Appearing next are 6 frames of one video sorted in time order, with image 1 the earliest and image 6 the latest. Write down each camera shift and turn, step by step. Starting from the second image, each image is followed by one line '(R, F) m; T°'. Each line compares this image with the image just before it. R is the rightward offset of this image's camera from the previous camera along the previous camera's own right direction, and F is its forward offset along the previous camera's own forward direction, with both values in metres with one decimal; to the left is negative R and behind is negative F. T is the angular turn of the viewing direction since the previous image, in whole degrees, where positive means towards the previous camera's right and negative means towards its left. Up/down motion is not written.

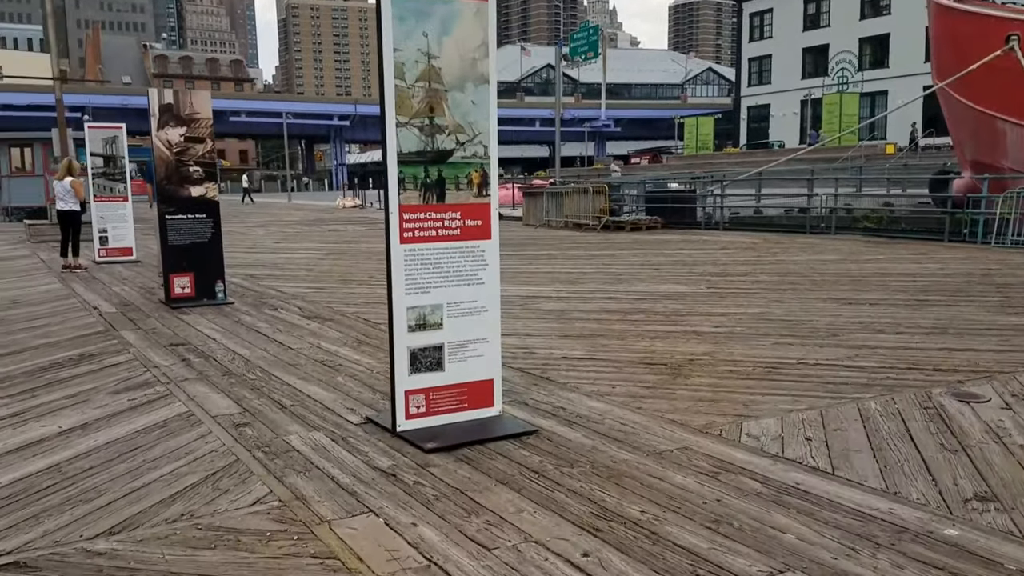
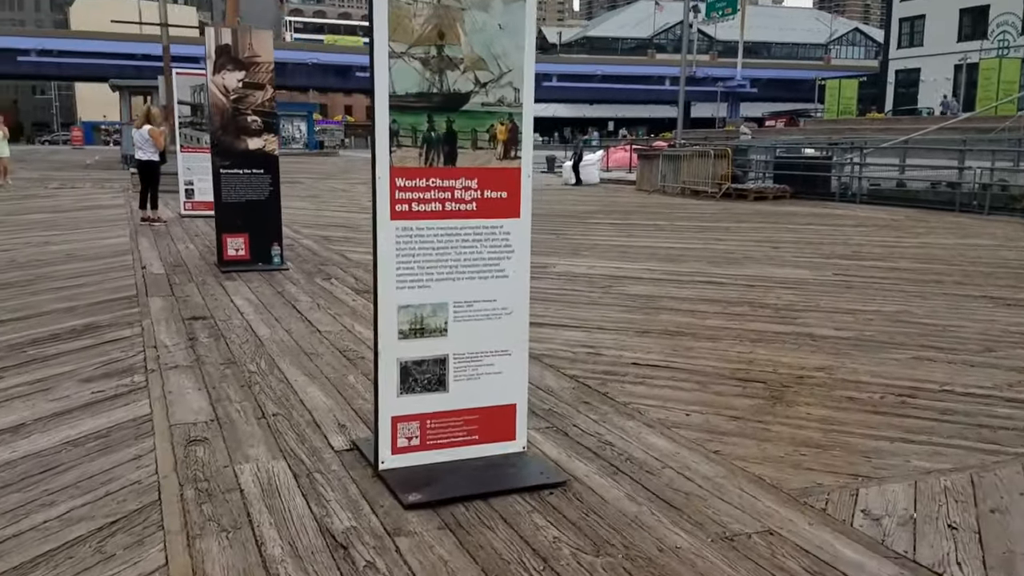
(+0.4, +1.3) m; -8°
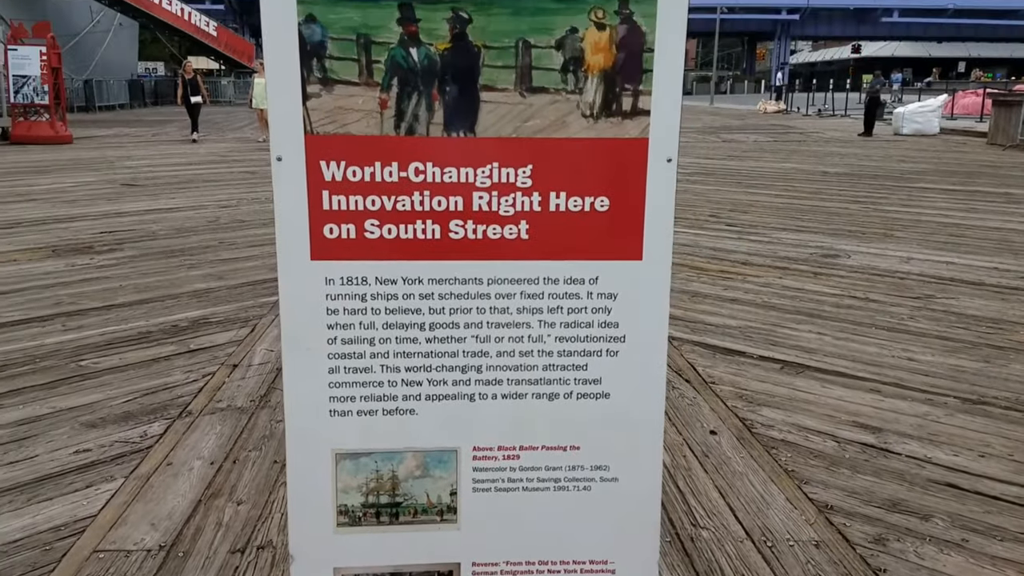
(+0.3, +2.2) m; -19°
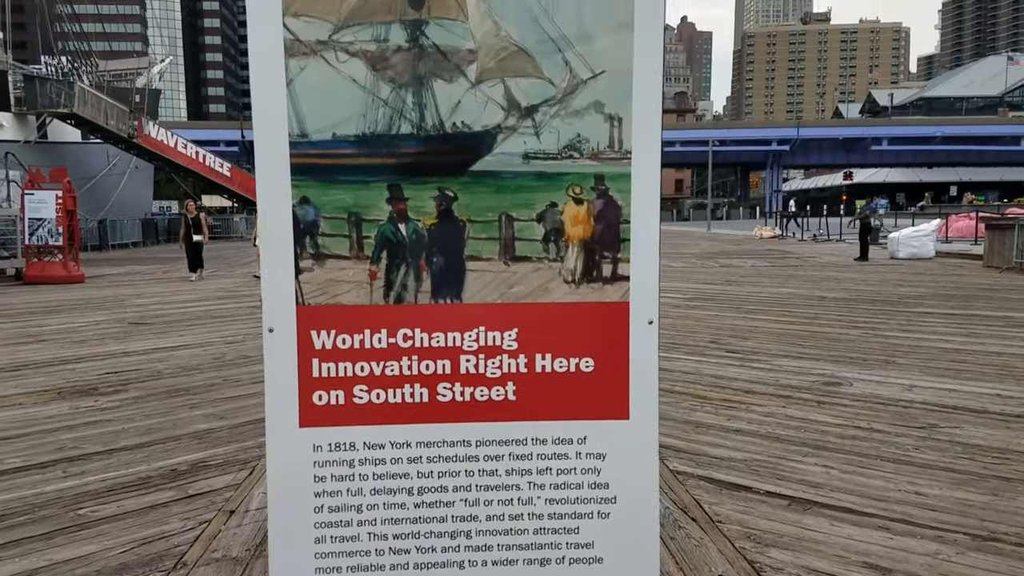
(0.0, 0.0) m; 0°
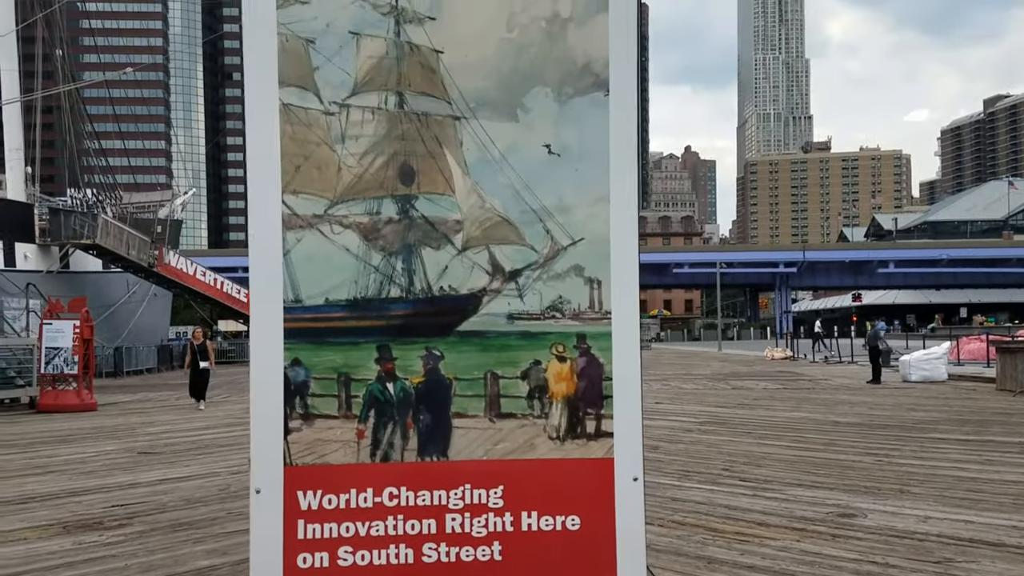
(+0.1, -0.1) m; -1°
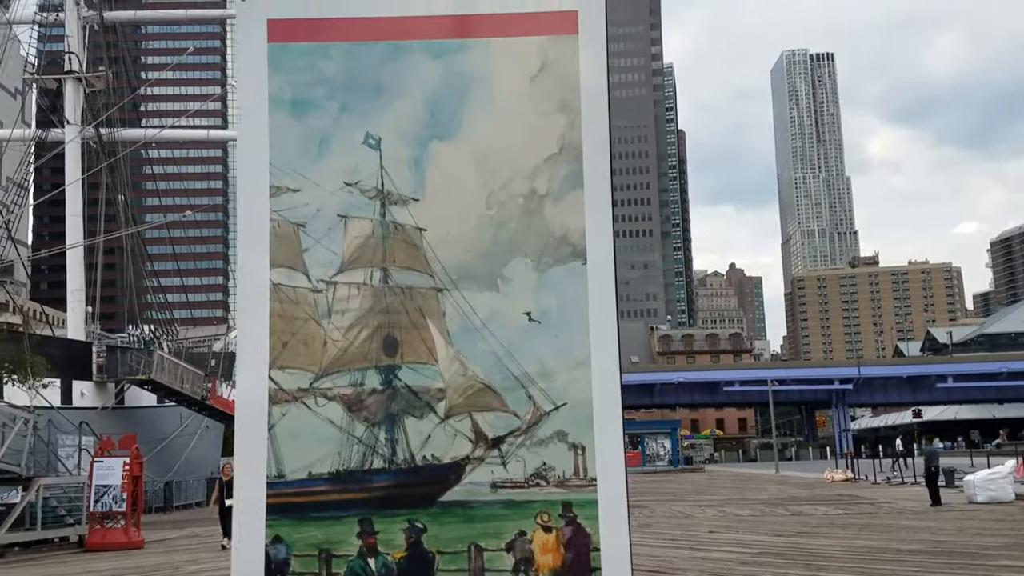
(+0.1, 0.0) m; -3°
